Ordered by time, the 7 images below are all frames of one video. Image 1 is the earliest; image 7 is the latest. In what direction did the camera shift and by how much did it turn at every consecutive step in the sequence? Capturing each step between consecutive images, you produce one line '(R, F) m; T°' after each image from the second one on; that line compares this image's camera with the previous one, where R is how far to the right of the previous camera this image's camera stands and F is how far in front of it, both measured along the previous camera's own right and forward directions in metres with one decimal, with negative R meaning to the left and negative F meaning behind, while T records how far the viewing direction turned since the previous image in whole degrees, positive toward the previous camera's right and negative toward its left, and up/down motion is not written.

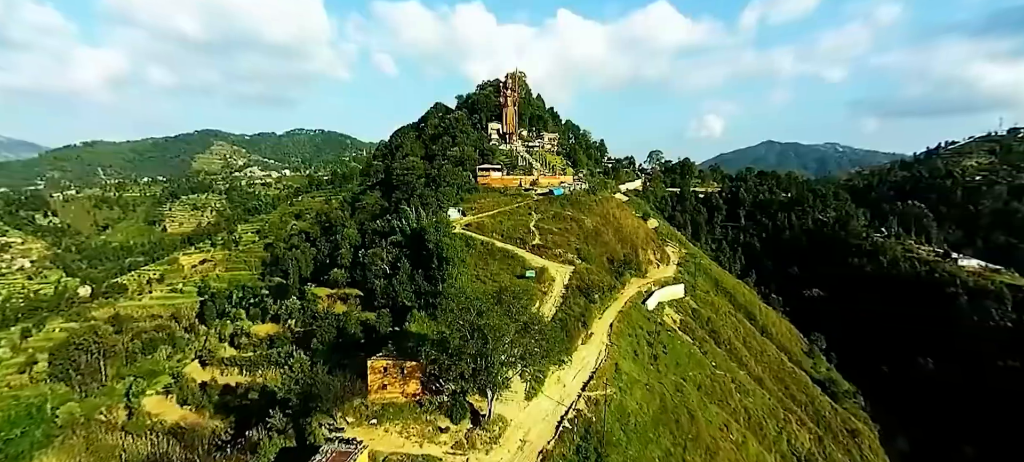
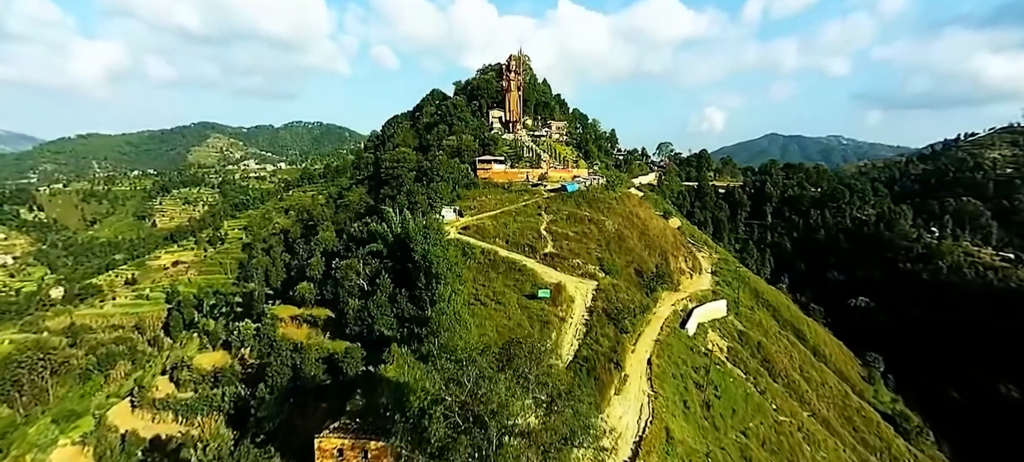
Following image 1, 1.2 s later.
(-0.5, +8.0) m; 0°
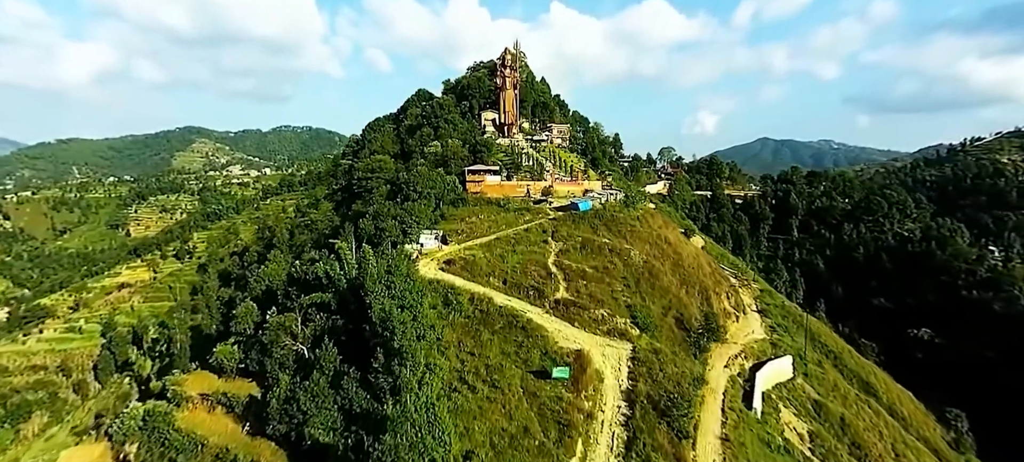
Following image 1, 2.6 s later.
(-0.3, +9.3) m; +1°
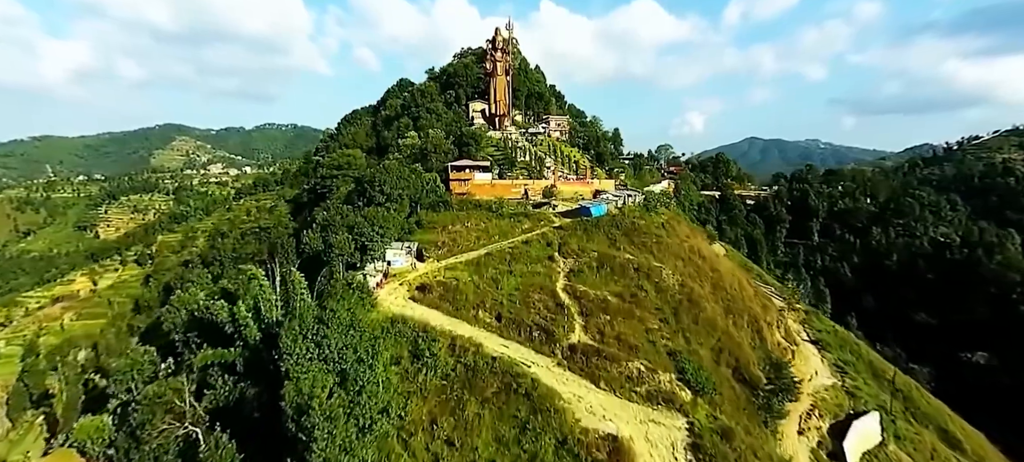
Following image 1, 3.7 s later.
(-0.3, +7.6) m; +1°
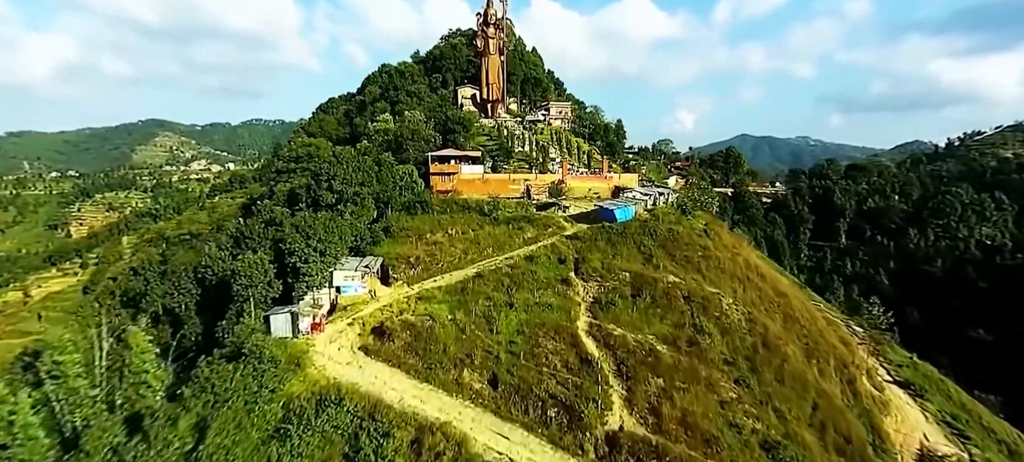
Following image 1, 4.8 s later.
(-0.3, +7.1) m; +1°
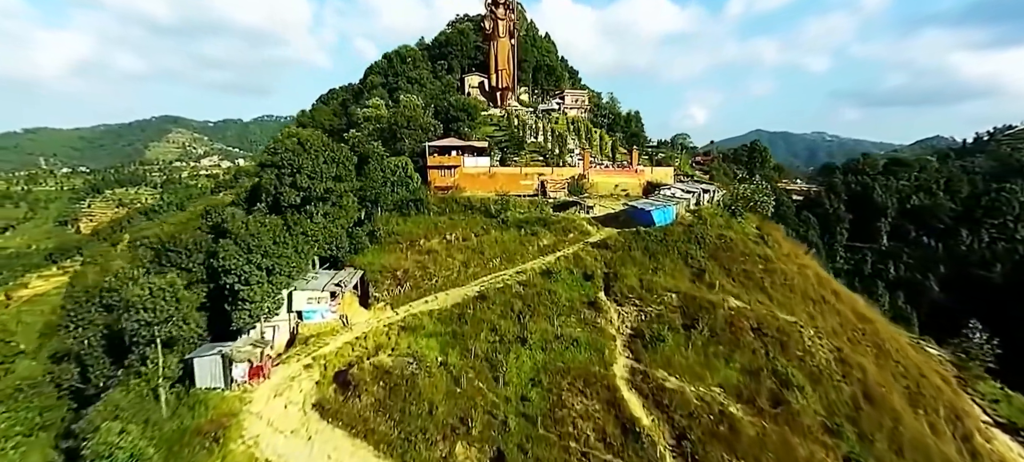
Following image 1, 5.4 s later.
(-0.1, +4.1) m; -1°
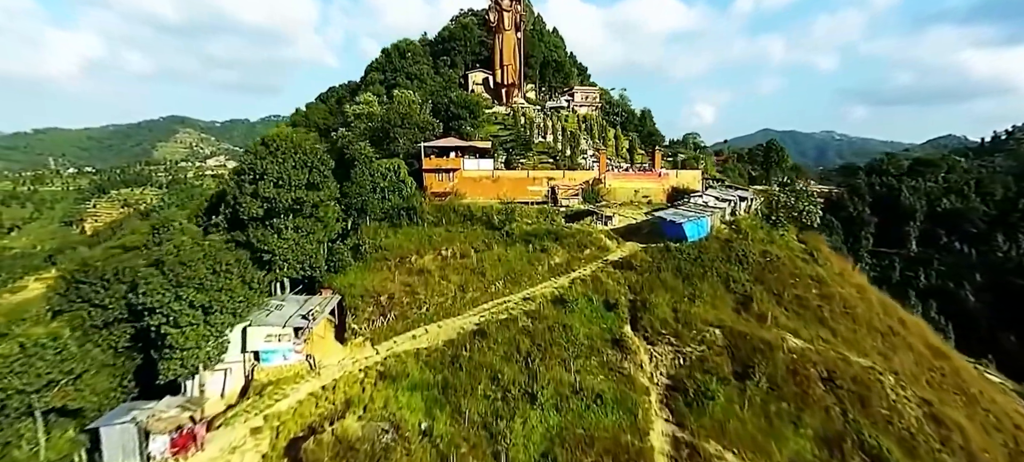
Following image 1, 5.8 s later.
(0.0, +2.6) m; -1°
